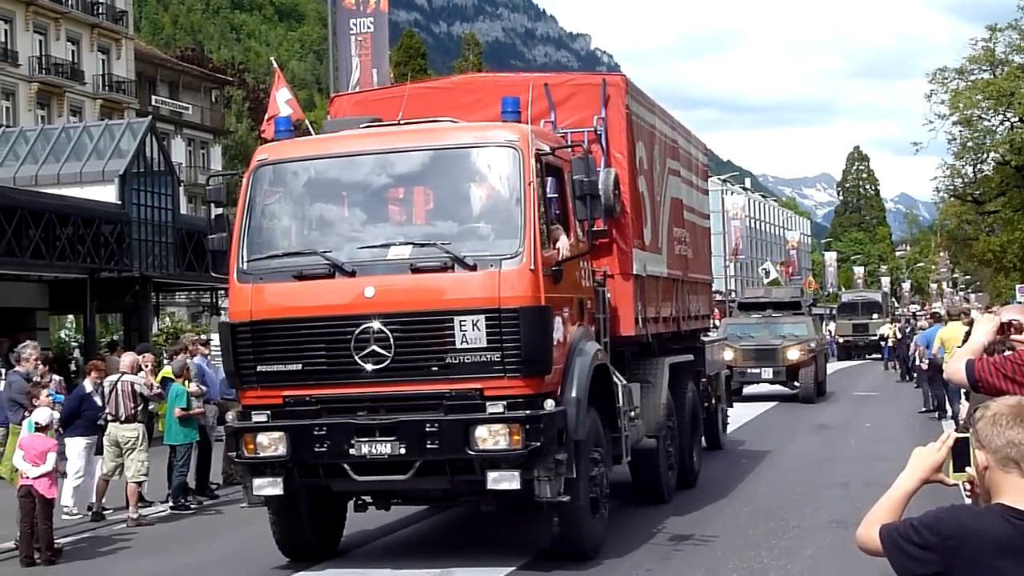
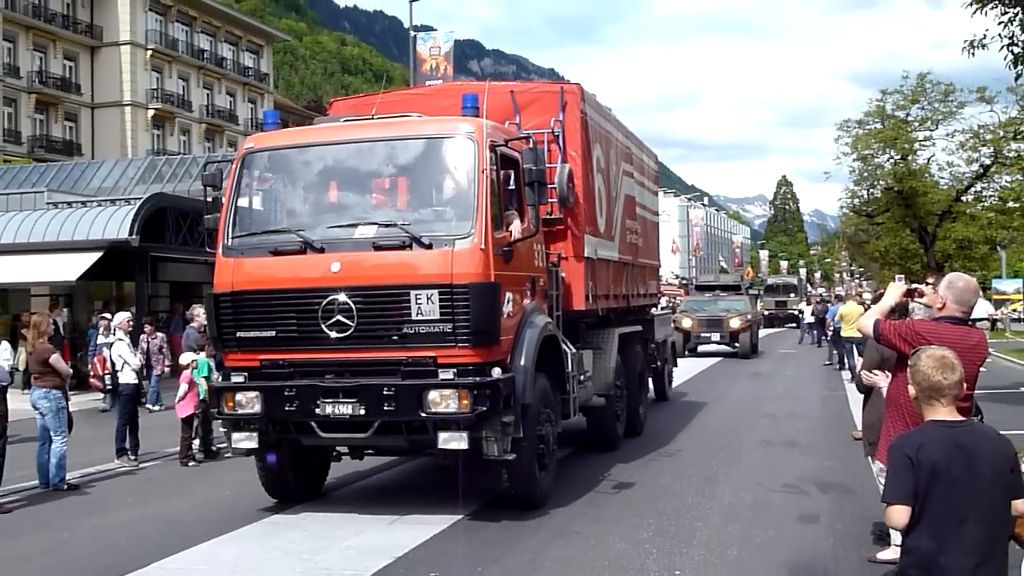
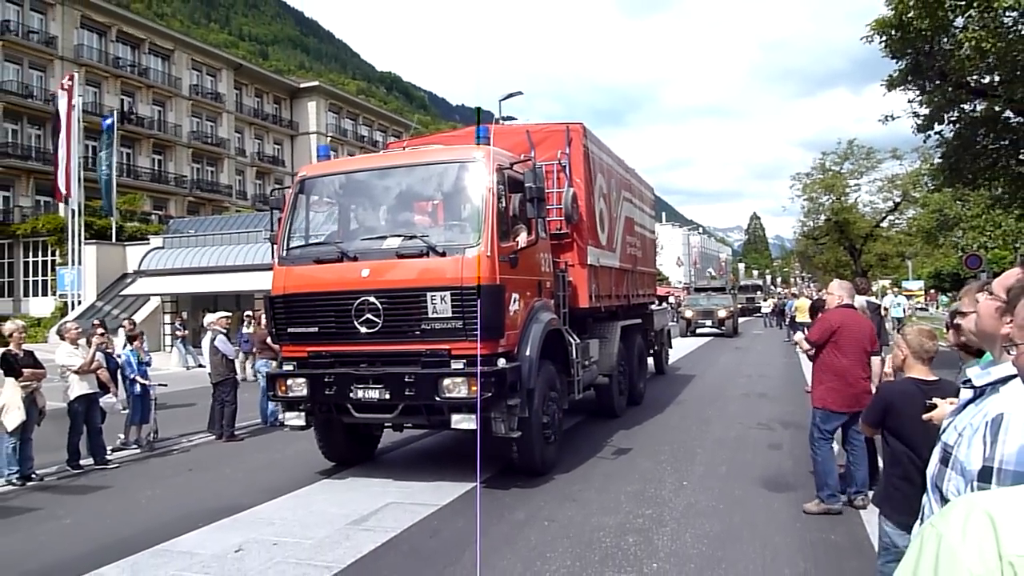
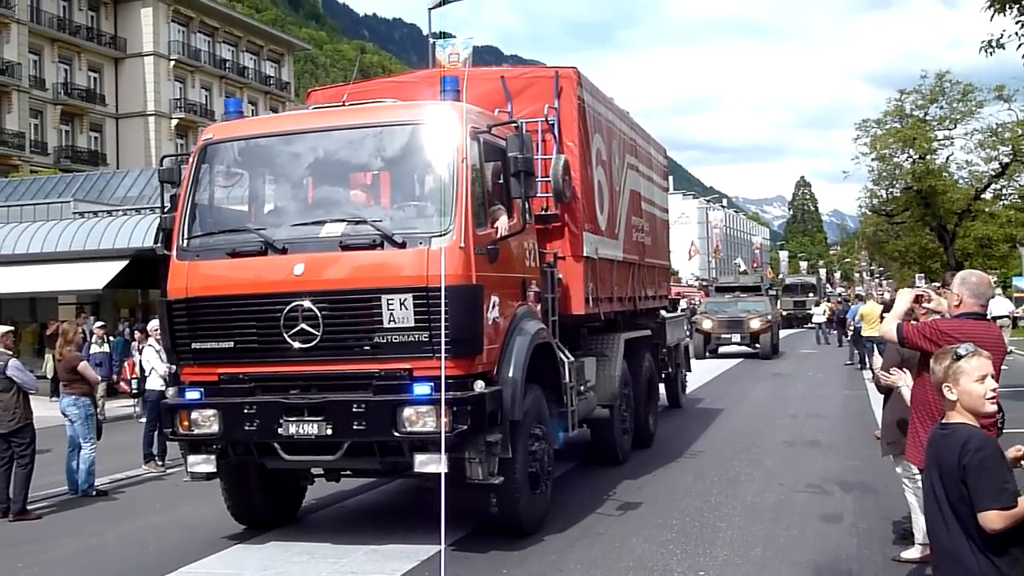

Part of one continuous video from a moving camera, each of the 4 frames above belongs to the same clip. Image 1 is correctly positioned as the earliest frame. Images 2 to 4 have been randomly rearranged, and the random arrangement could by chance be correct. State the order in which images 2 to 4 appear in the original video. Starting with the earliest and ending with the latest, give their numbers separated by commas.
2, 4, 3
